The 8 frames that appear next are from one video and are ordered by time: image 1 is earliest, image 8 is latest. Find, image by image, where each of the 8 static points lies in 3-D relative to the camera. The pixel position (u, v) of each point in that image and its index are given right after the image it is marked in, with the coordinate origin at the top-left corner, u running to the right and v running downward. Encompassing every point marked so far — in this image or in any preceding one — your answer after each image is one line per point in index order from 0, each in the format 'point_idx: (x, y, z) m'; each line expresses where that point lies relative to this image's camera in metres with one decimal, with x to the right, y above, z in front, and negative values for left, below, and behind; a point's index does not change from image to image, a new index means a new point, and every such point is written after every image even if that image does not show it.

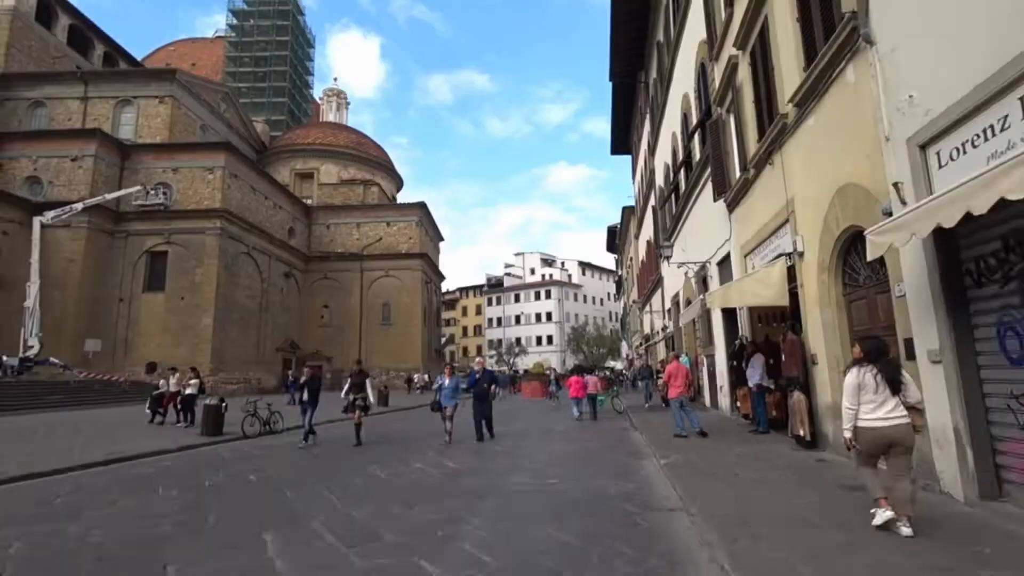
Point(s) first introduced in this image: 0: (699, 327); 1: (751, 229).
0: (+5.2, -1.1, +14.2) m
1: (+4.4, +1.0, +9.4) m
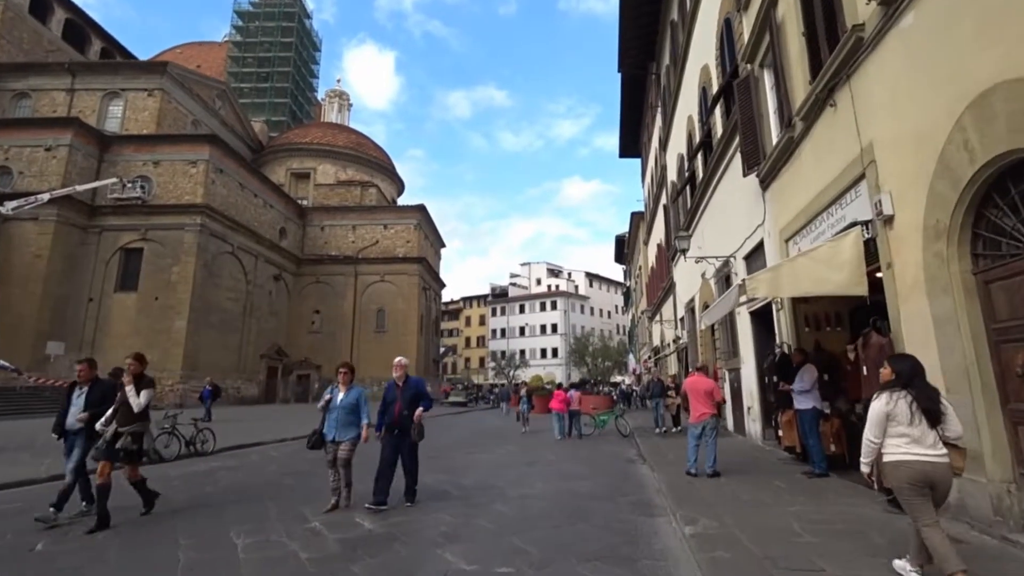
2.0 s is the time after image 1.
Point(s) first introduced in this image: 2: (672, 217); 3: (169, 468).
0: (+4.8, -1.1, +12.0) m
1: (+4.0, +1.1, +7.2) m
2: (+5.9, +2.6, +19.0) m
3: (-5.1, -2.8, +7.9) m
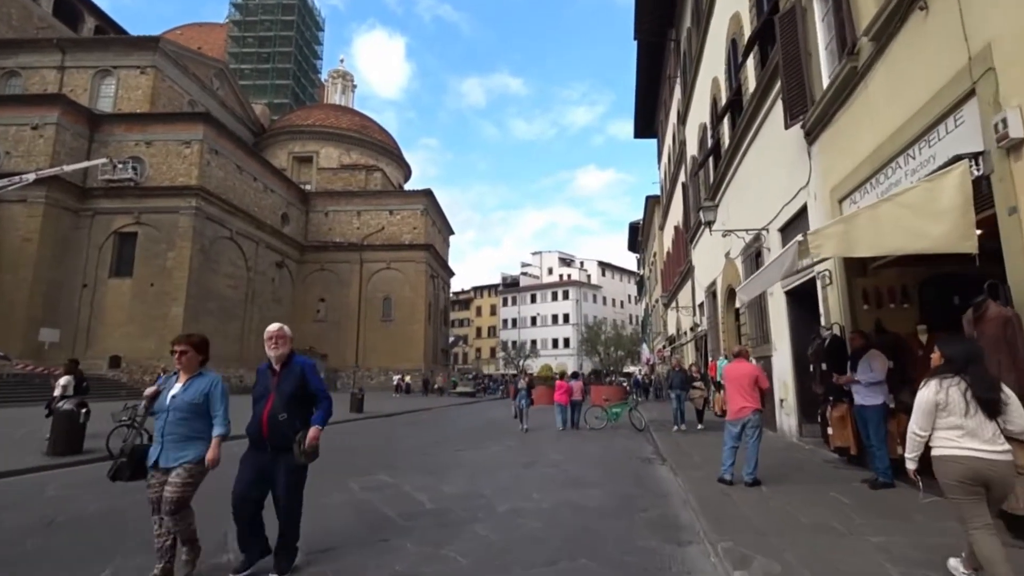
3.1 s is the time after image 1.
0: (+4.9, -0.7, +10.7) m
1: (+3.9, +1.5, +5.9) m
2: (+6.1, +3.2, +17.6) m
3: (-5.1, -2.4, +6.9) m
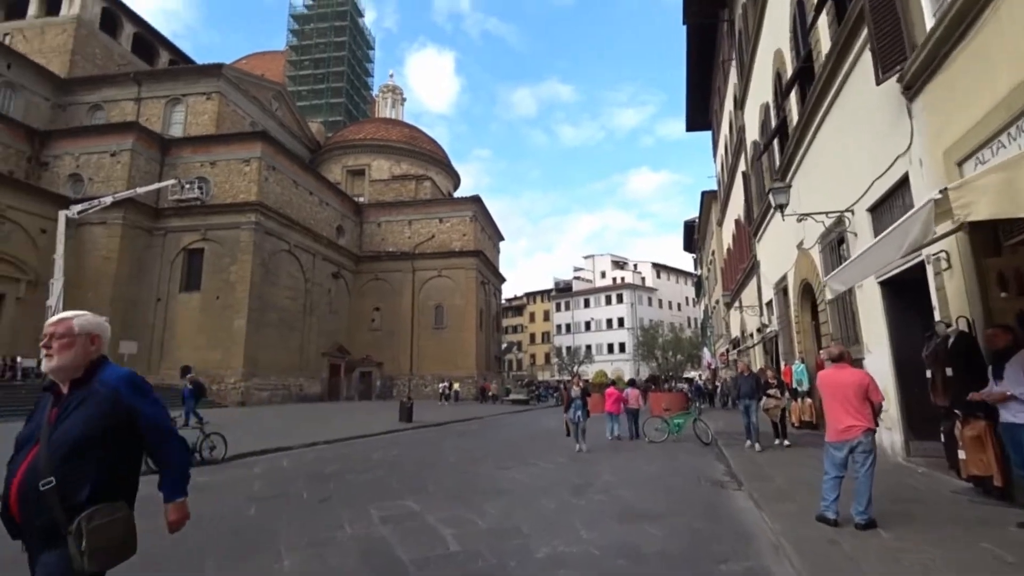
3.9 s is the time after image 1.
0: (+5.7, -0.5, +9.3) m
1: (+4.3, +1.7, +4.7) m
2: (+7.6, +3.3, +16.1) m
3: (-4.5, -2.5, +6.5) m
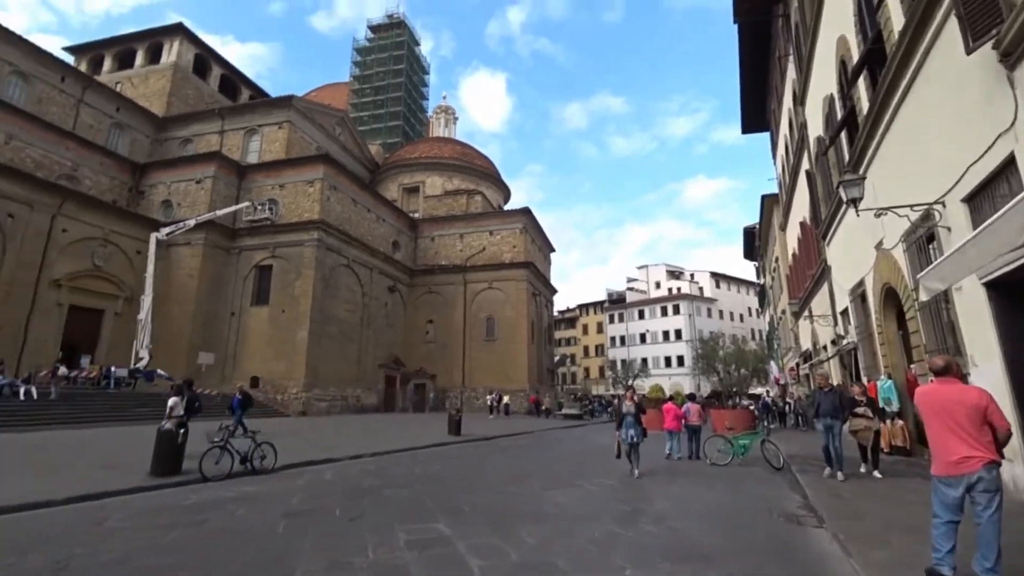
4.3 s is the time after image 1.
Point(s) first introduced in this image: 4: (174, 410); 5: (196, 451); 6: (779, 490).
0: (+6.5, -0.6, +8.2) m
1: (+4.5, +1.7, +3.8) m
2: (+9.0, +3.0, +14.8) m
3: (-4.0, -2.6, +6.4) m
4: (-6.0, -2.2, +9.2) m
5: (-6.6, -3.4, +10.7) m
6: (+3.6, -2.8, +7.1) m
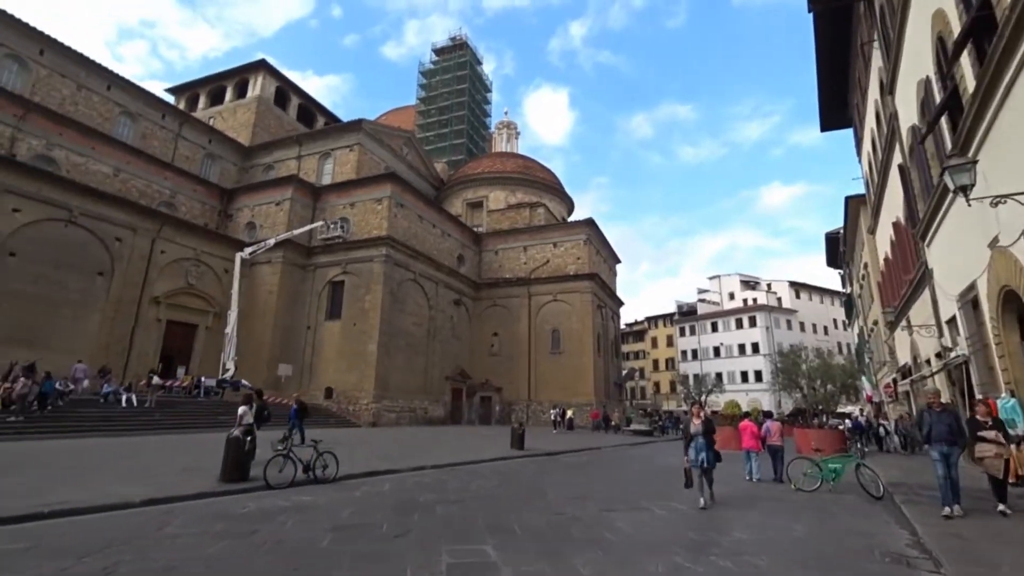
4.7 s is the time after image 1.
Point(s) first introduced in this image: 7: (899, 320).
0: (+7.3, -0.6, +6.9) m
1: (+4.8, +1.7, +2.9) m
2: (+10.6, +2.9, +13.3) m
3: (-3.3, -2.8, +6.5) m
4: (-5.0, -2.4, +9.5) m
5: (-5.3, -3.7, +11.1) m
6: (+4.4, -2.8, +6.2) m
7: (+14.5, -1.2, +19.3) m
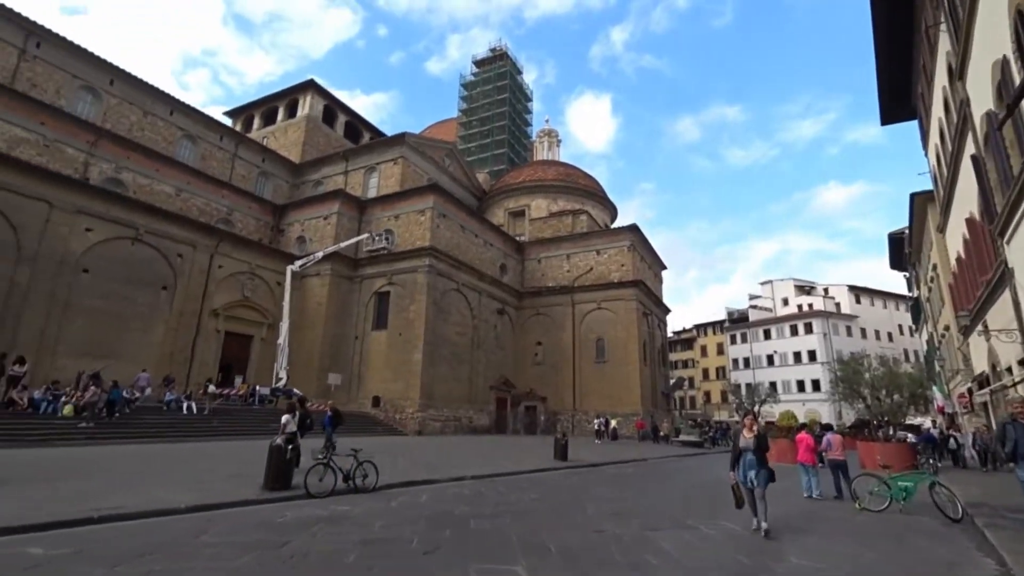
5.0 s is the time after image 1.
0: (+7.7, -0.6, +6.1) m
1: (+4.8, +1.8, +2.3) m
2: (+11.5, +2.8, +12.2) m
3: (-2.9, -2.9, +6.5) m
4: (-4.2, -2.6, +9.6) m
5: (-4.4, -3.9, +11.2) m
6: (+4.8, -2.8, +5.6) m
7: (+16.0, -1.3, +17.8) m
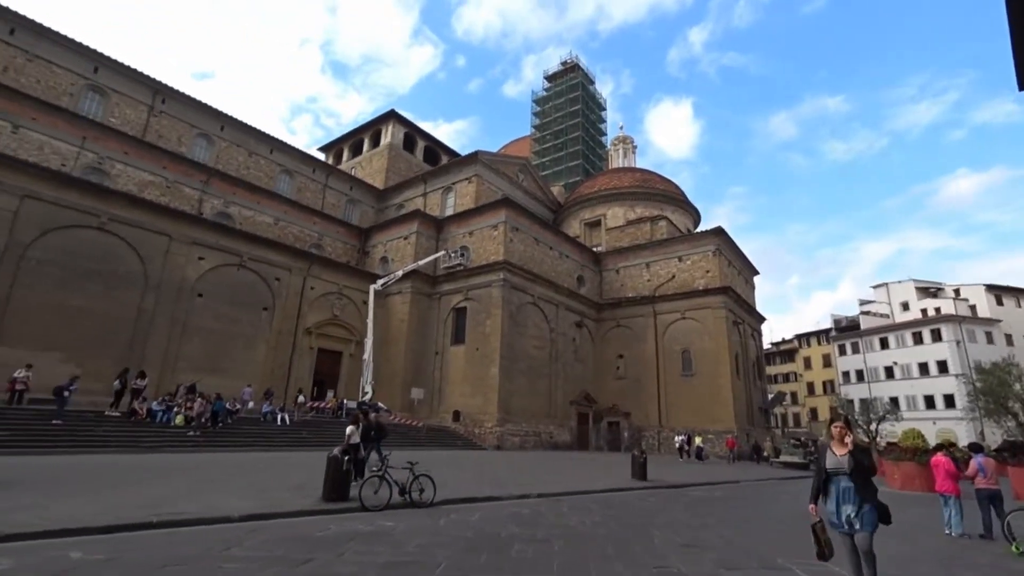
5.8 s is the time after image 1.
0: (+8.1, -0.3, +4.2) m
1: (+4.5, +2.1, +1.0) m
2: (+12.7, +3.1, +9.7) m
3: (-2.2, -2.9, +6.2) m
4: (-3.1, -2.8, +9.5) m
5: (-3.0, -4.1, +11.1) m
6: (+5.1, -2.6, +4.1) m
7: (+18.2, -0.9, +14.4) m
